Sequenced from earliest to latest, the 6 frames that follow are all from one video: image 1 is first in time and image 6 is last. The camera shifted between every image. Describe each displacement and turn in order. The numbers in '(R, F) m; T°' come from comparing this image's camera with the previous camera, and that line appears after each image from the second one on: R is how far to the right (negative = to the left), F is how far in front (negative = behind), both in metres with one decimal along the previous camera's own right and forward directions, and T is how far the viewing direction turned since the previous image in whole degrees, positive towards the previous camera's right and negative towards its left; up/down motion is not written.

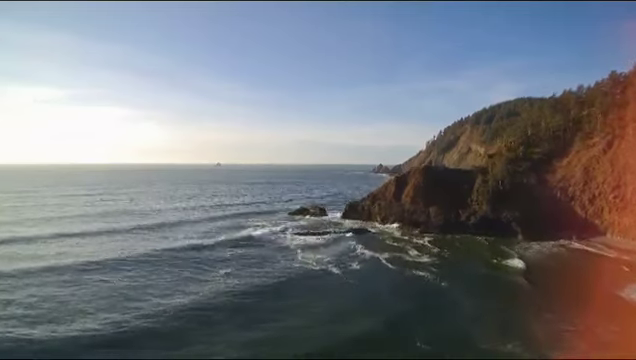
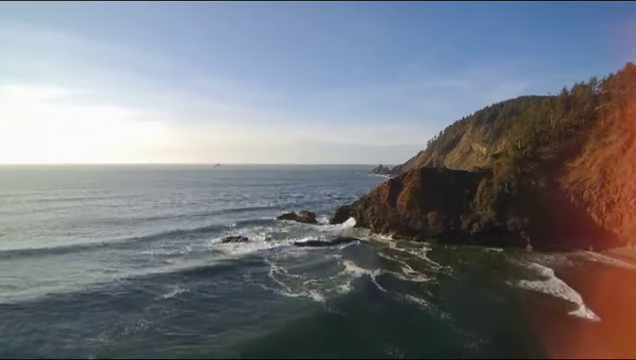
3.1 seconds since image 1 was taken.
(+1.8, +5.6) m; 0°
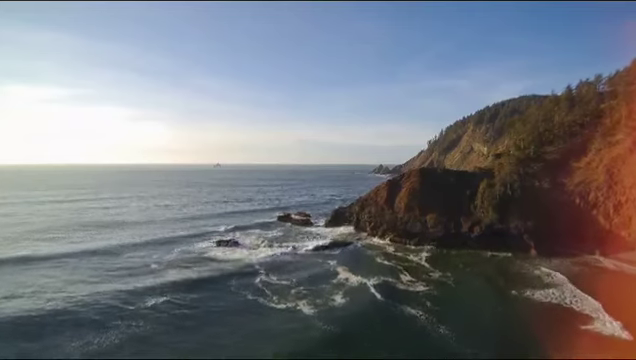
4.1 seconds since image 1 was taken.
(+0.7, +2.1) m; 0°
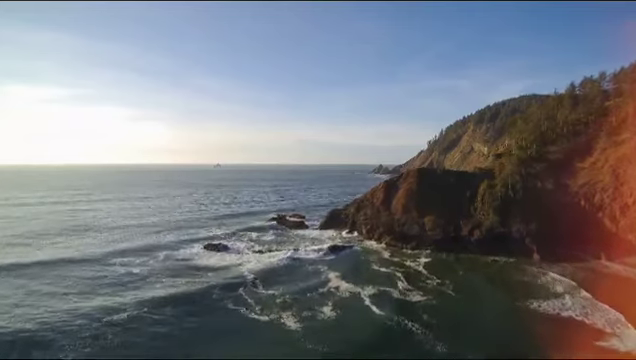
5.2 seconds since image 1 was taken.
(+0.7, +2.0) m; 0°
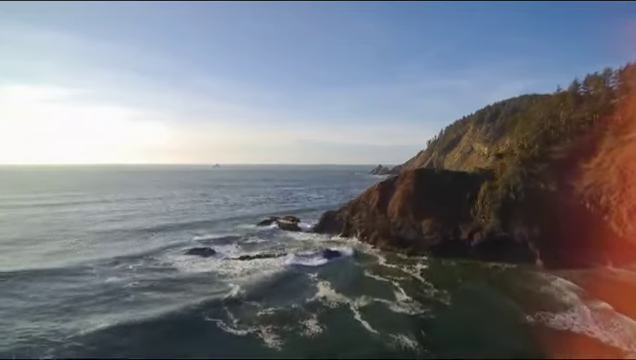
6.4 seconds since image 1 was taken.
(+0.8, +2.2) m; 0°
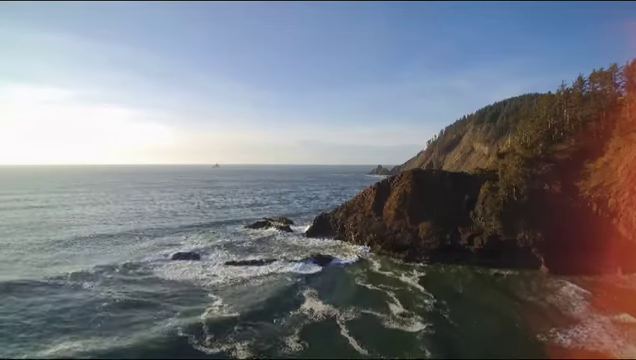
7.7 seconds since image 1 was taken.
(+0.9, +2.4) m; 0°
